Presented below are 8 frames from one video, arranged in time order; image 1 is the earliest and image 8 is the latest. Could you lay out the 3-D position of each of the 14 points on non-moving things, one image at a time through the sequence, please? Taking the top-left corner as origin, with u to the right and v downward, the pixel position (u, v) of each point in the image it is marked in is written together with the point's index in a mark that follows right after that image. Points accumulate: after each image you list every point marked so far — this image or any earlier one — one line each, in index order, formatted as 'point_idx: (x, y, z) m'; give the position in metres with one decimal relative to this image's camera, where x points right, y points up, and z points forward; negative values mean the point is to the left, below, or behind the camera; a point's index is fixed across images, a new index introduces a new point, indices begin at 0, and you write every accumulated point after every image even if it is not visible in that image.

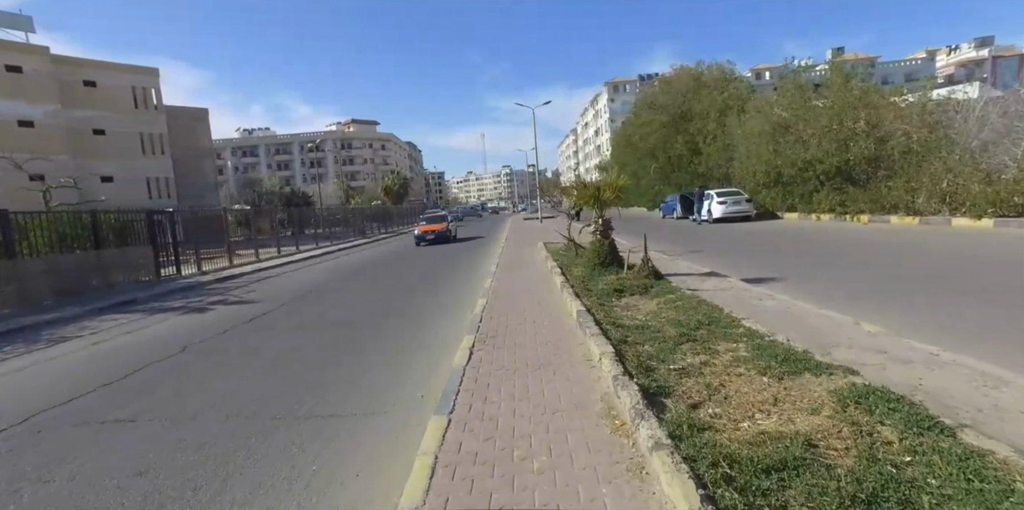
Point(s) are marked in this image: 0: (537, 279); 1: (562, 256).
0: (+0.5, -0.5, +9.2) m
1: (+1.2, -0.1, +11.4) m
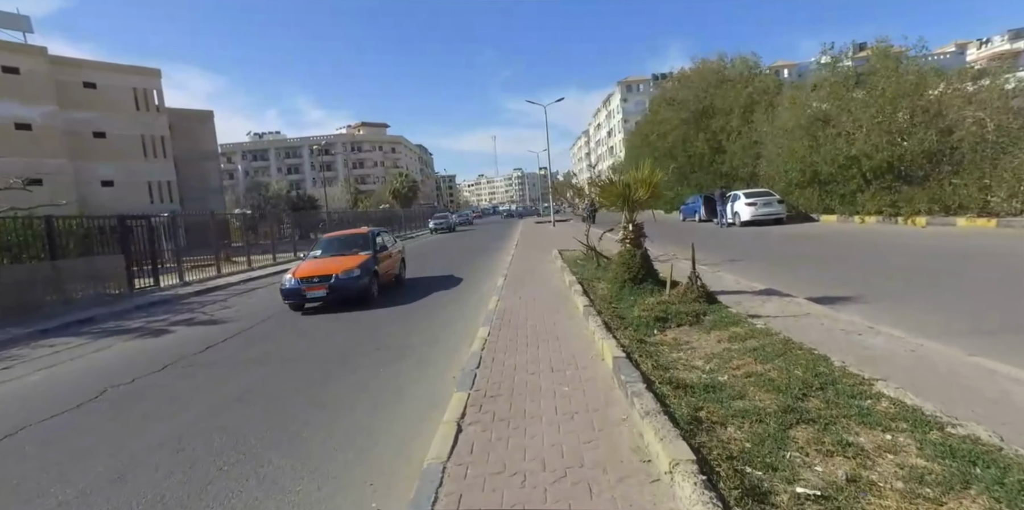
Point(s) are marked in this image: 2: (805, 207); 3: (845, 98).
0: (+0.6, -0.7, +7.7) m
1: (+1.4, -0.3, +9.8) m
2: (+11.5, +1.9, +20.0) m
3: (+11.2, +5.2, +17.0) m
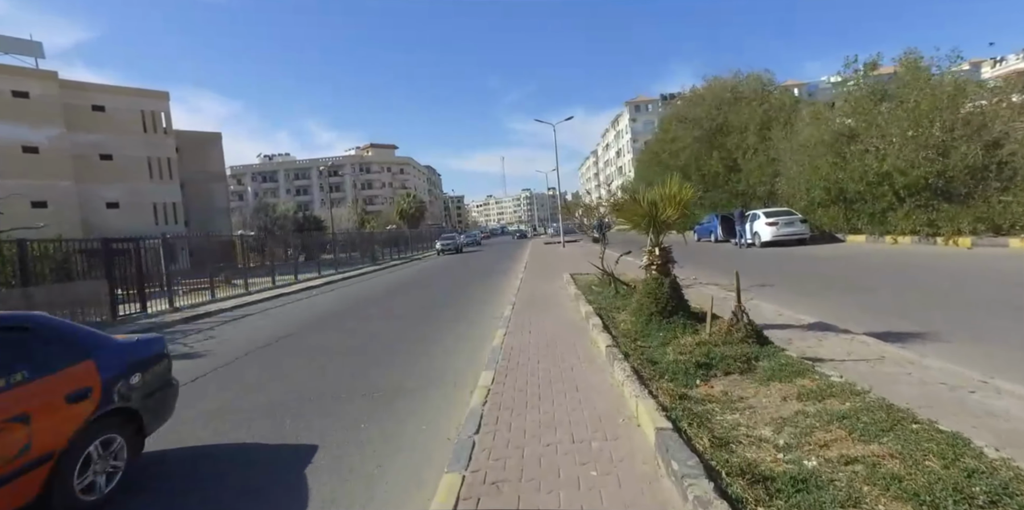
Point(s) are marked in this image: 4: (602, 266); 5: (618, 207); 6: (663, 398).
0: (+0.8, -1.0, +6.7) m
1: (+1.6, -0.7, +8.9) m
2: (+11.8, +1.0, +19.0) m
3: (+11.5, +4.5, +16.1) m
4: (+1.9, -0.2, +10.6) m
5: (+1.3, +0.6, +6.4) m
6: (+1.1, -1.0, +3.6) m
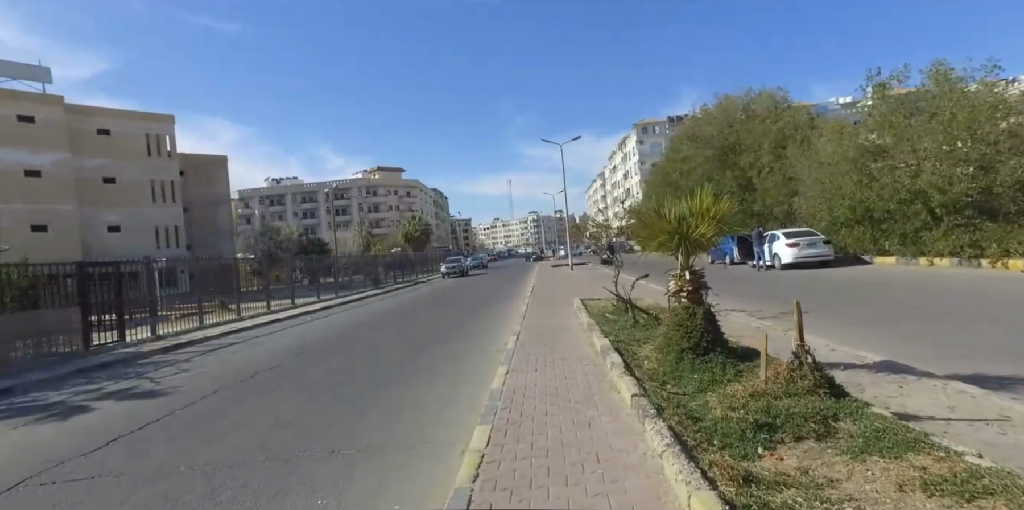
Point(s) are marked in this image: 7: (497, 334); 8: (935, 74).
0: (+0.8, -1.3, +5.7) m
1: (+1.6, -1.1, +7.9) m
2: (+12.0, +0.2, +17.9) m
3: (+11.6, +3.8, +15.1) m
4: (+2.0, -0.7, +9.6) m
5: (+1.4, +0.4, +5.4) m
6: (+1.0, -1.1, +2.6) m
7: (-0.3, -1.9, +12.8) m
8: (+12.1, +5.2, +14.5) m
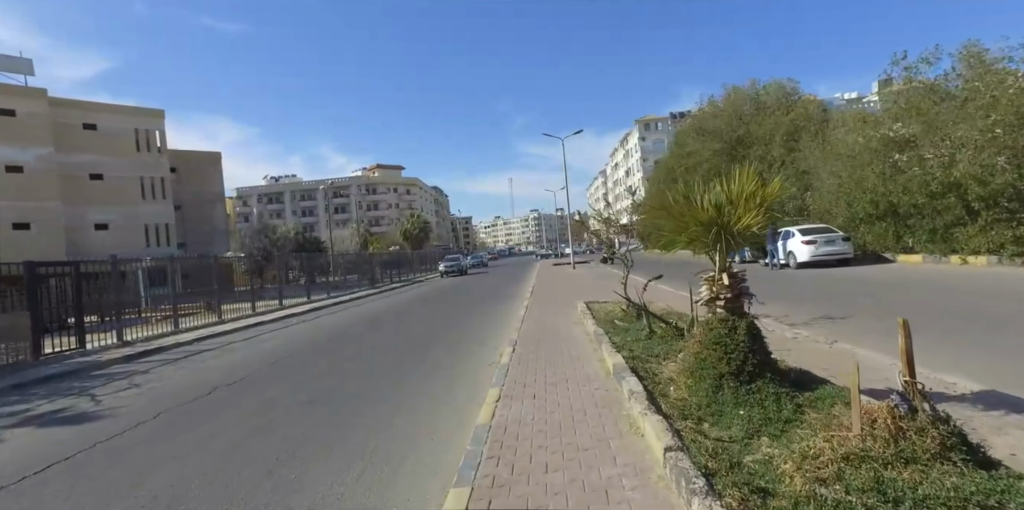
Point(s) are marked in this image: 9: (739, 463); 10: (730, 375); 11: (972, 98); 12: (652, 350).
0: (+0.7, -1.3, +4.6) m
1: (+1.6, -1.1, +6.8) m
2: (+12.0, +0.3, +16.7) m
3: (+11.6, +3.9, +14.0) m
4: (+1.9, -0.7, +8.5) m
5: (+1.3, +0.4, +4.3) m
6: (+1.0, -1.1, +1.5) m
7: (-0.4, -1.9, +11.7) m
8: (+12.0, +5.2, +13.4) m
9: (+1.2, -1.1, +2.8) m
10: (+1.7, -0.9, +3.9) m
11: (+11.5, +3.9, +12.7) m
12: (+1.6, -1.1, +5.8) m
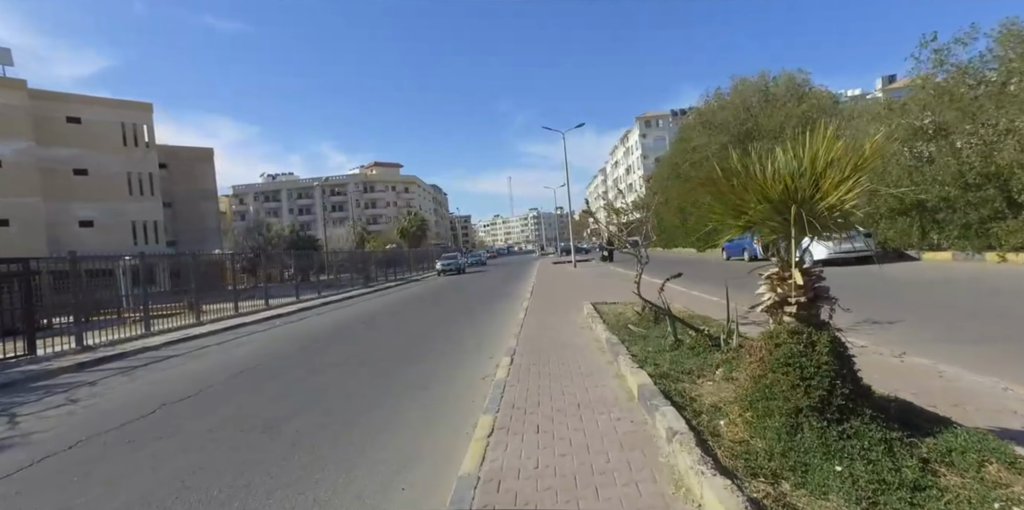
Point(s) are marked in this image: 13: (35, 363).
0: (+0.7, -1.2, +3.5) m
1: (+1.5, -1.0, +5.7) m
2: (+12.0, +0.4, +15.7) m
3: (+11.5, +4.0, +12.9) m
4: (+1.9, -0.6, +7.4) m
5: (+1.3, +0.4, +3.2) m
6: (+0.9, -1.1, +0.4) m
7: (-0.4, -1.8, +10.6) m
8: (+12.0, +5.3, +12.3) m
9: (+1.2, -1.1, +1.7) m
10: (+1.6, -0.8, +2.8) m
11: (+11.5, +4.0, +11.7) m
12: (+1.6, -1.0, +4.7) m
13: (-9.0, -2.1, +9.6) m
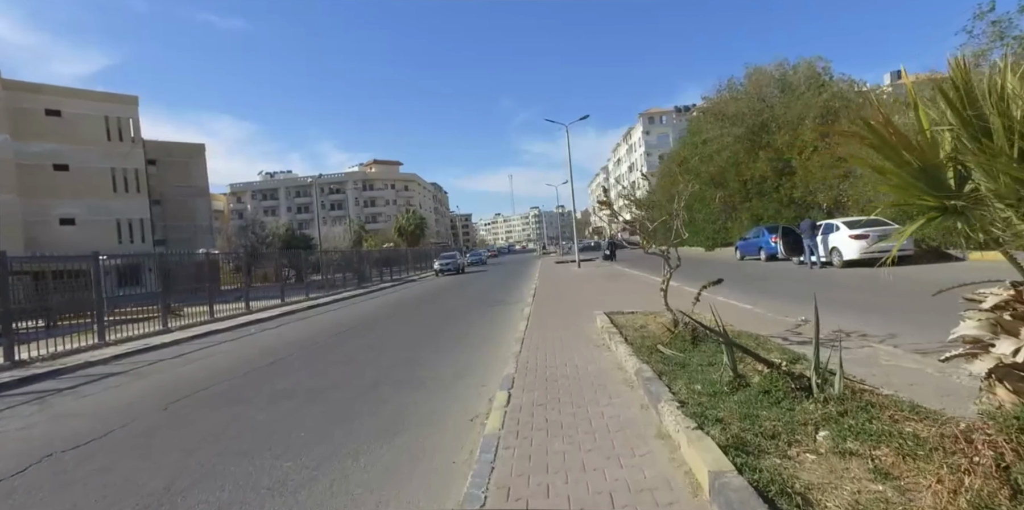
0: (+0.7, -1.2, +1.9) m
1: (+1.5, -1.0, +4.1) m
2: (+12.0, +0.4, +14.1) m
3: (+11.5, +4.0, +11.3) m
4: (+1.8, -0.6, +5.9) m
5: (+1.2, +0.4, +1.7) m
6: (+0.9, -1.1, -1.2) m
7: (-0.5, -1.8, +9.1) m
8: (+12.0, +5.3, +10.7) m
9: (+1.2, -1.1, +0.2) m
10: (+1.6, -0.9, +1.2) m
11: (+11.5, +4.0, +10.1) m
12: (+1.5, -1.0, +3.1) m
13: (-9.0, -2.1, +8.1) m
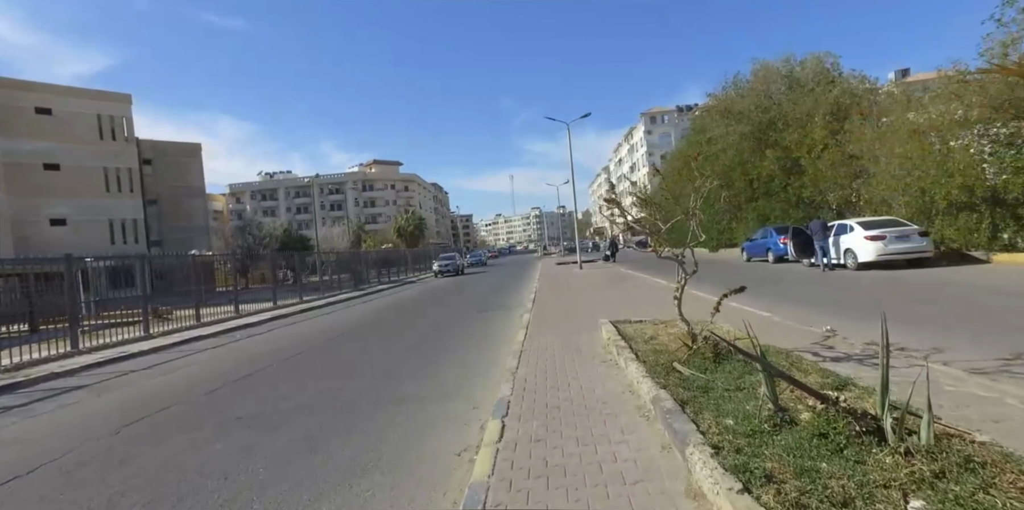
0: (+0.6, -1.3, +1.2) m
1: (+1.5, -1.1, +3.4) m
2: (+11.9, +0.4, +13.3) m
3: (+11.5, +3.9, +10.6) m
4: (+1.8, -0.7, +5.1) m
5: (+1.2, +0.4, +0.9) m
6: (+0.8, -1.1, -1.9) m
7: (-0.5, -1.9, +8.4) m
8: (+11.9, +5.3, +10.0) m
9: (+1.1, -1.1, -0.6) m
10: (+1.5, -0.9, +0.5) m
11: (+11.4, +4.0, +9.3) m
12: (+1.5, -1.0, +2.4) m
13: (-9.1, -2.1, +7.4) m
